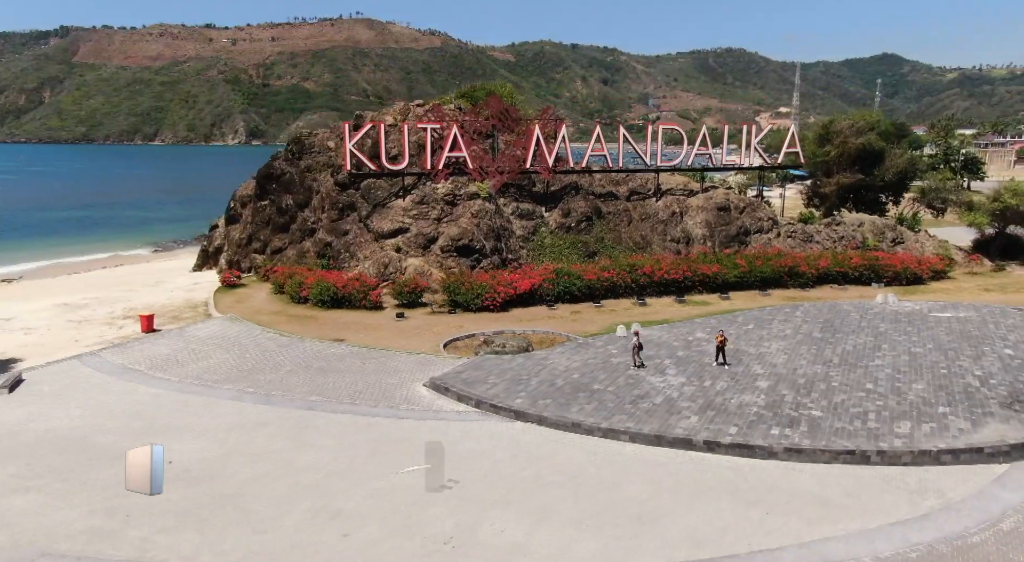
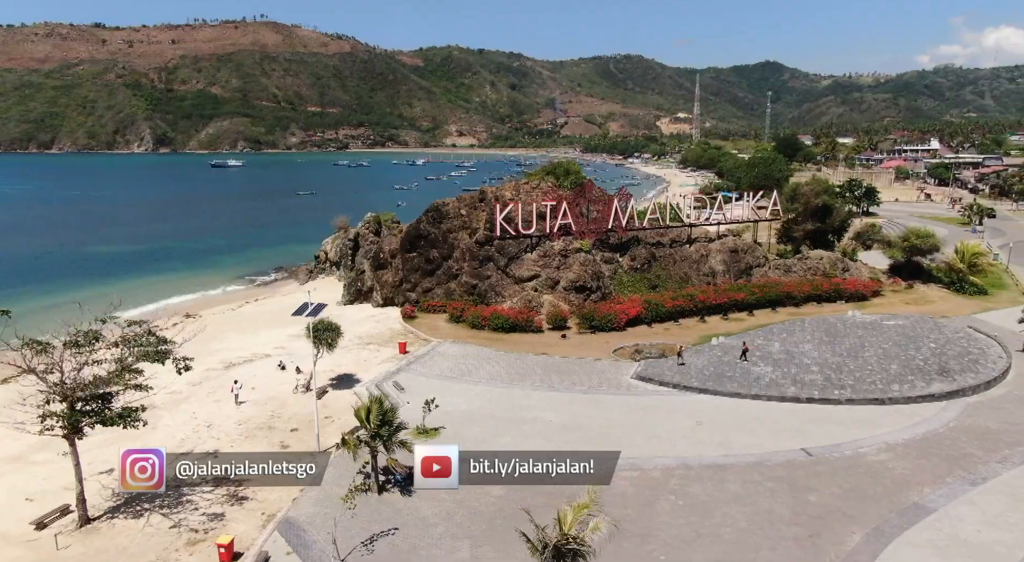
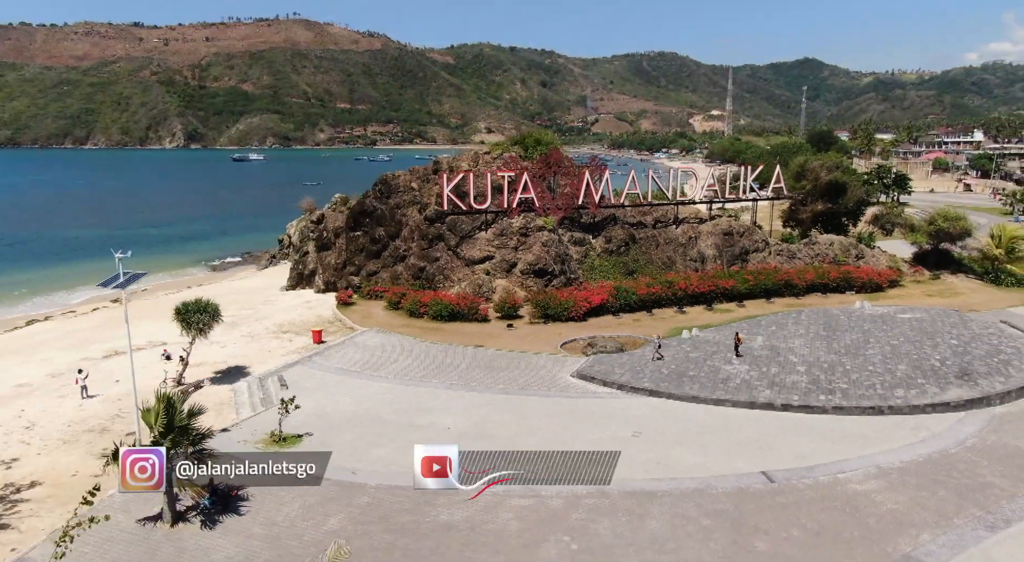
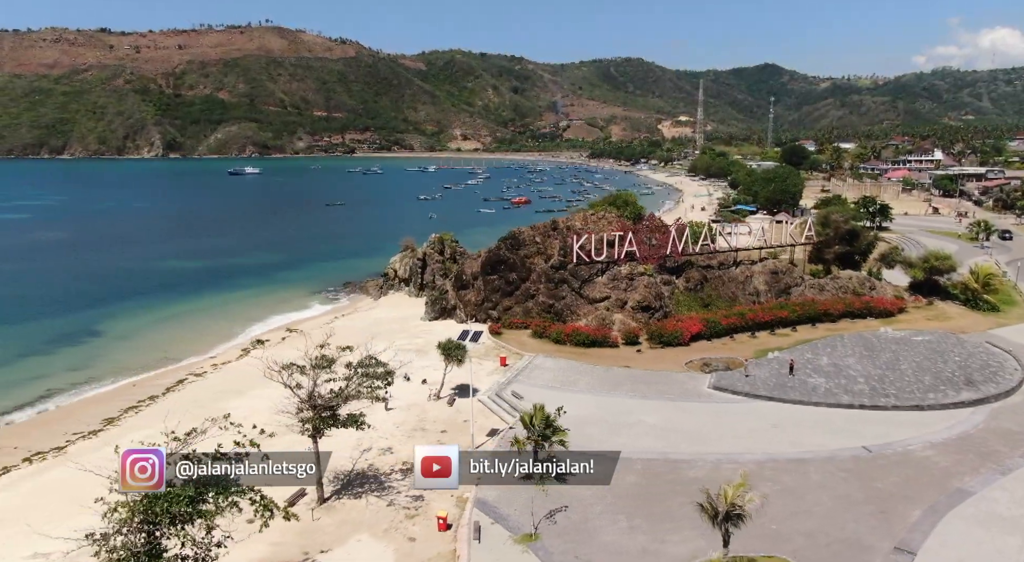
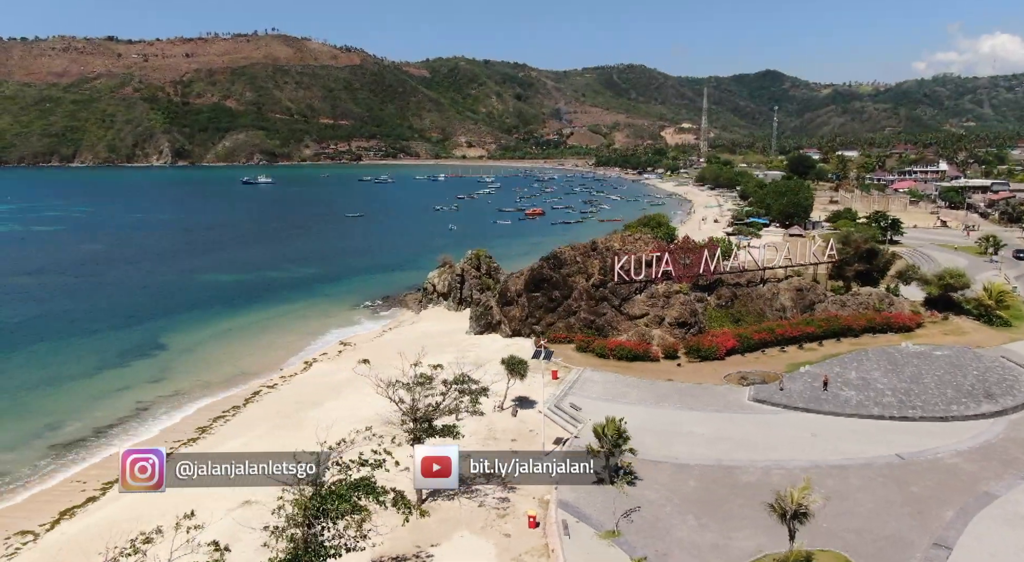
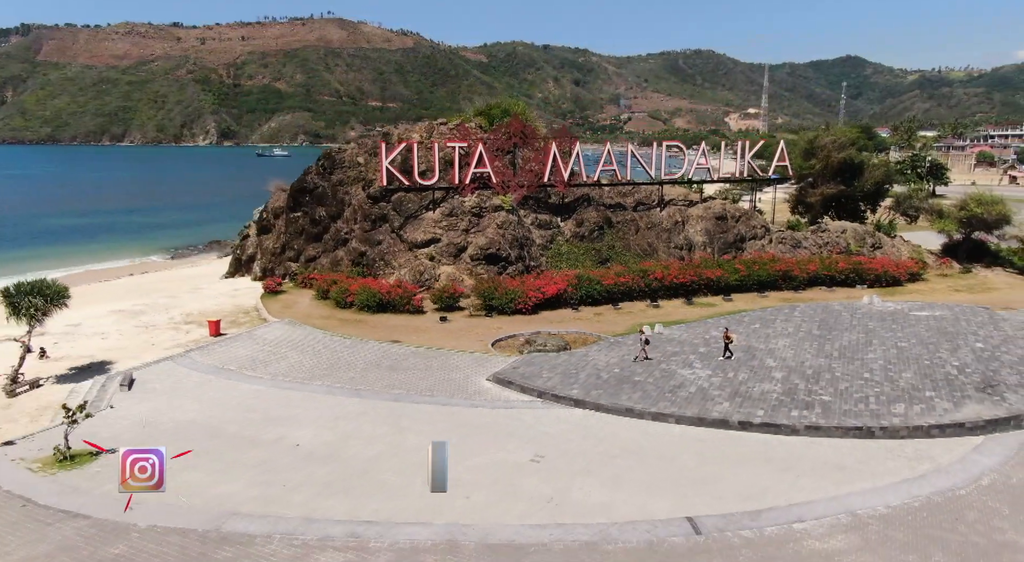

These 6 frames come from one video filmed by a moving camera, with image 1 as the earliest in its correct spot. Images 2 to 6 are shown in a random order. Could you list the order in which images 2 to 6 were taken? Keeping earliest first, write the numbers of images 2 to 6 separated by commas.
6, 3, 2, 4, 5
